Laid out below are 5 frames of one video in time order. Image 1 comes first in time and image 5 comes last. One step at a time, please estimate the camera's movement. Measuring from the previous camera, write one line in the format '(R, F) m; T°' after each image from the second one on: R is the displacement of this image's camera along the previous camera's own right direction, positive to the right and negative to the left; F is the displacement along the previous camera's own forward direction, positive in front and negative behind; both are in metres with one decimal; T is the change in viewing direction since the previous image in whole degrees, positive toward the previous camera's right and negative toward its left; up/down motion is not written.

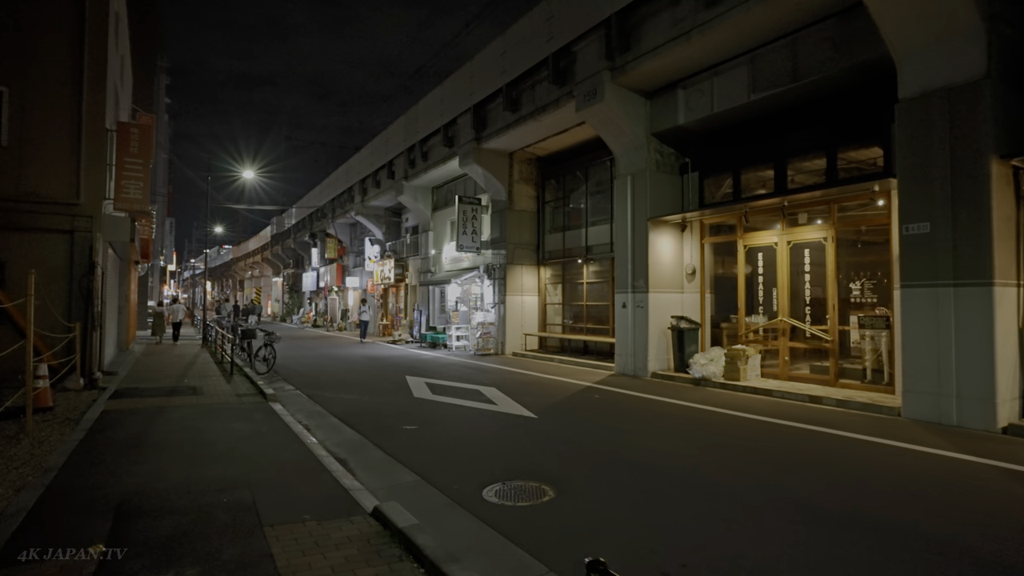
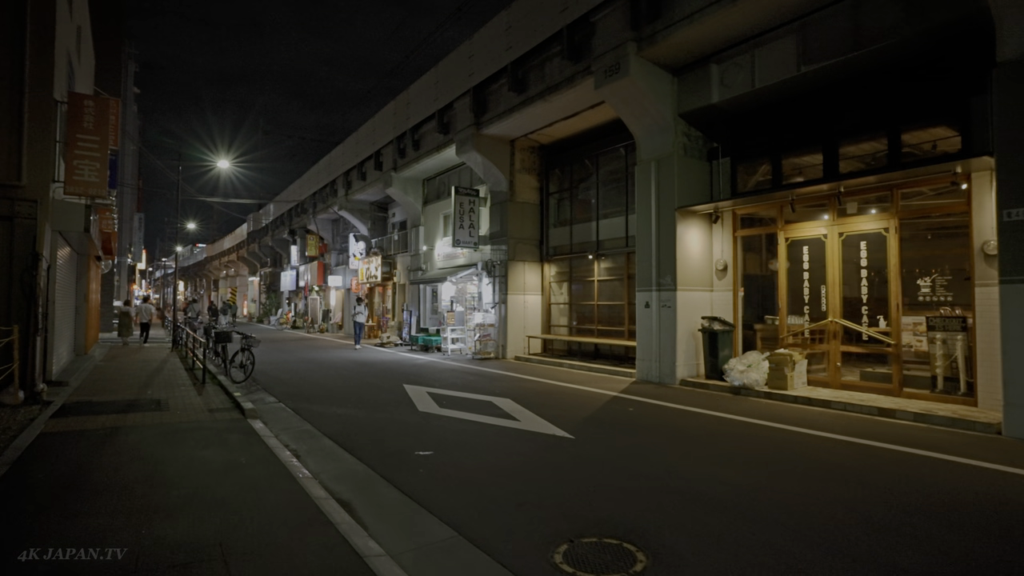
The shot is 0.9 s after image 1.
(-0.7, +1.6) m; +2°
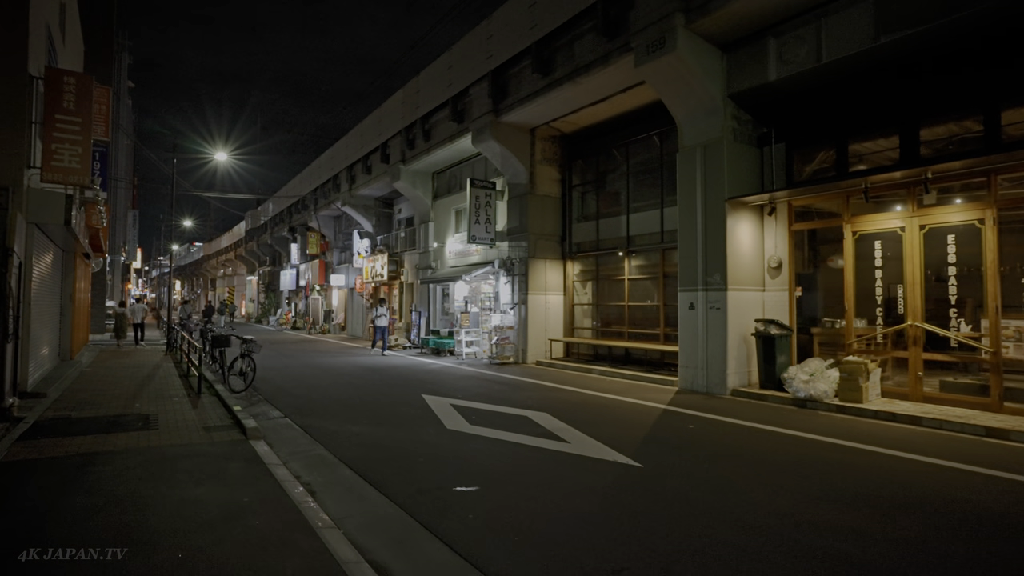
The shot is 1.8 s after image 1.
(-0.6, +1.3) m; 0°
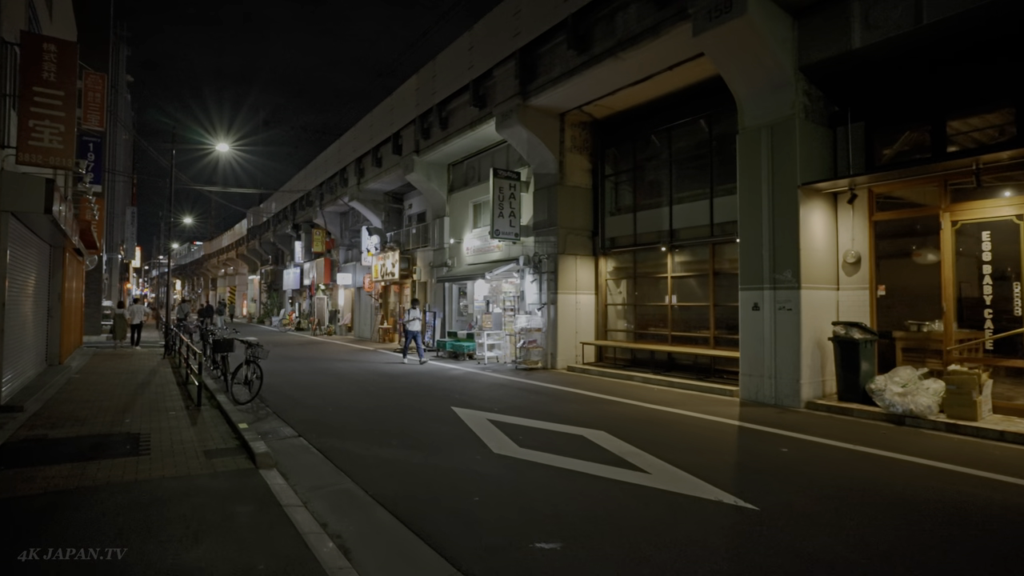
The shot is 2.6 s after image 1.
(-0.7, +1.4) m; 0°
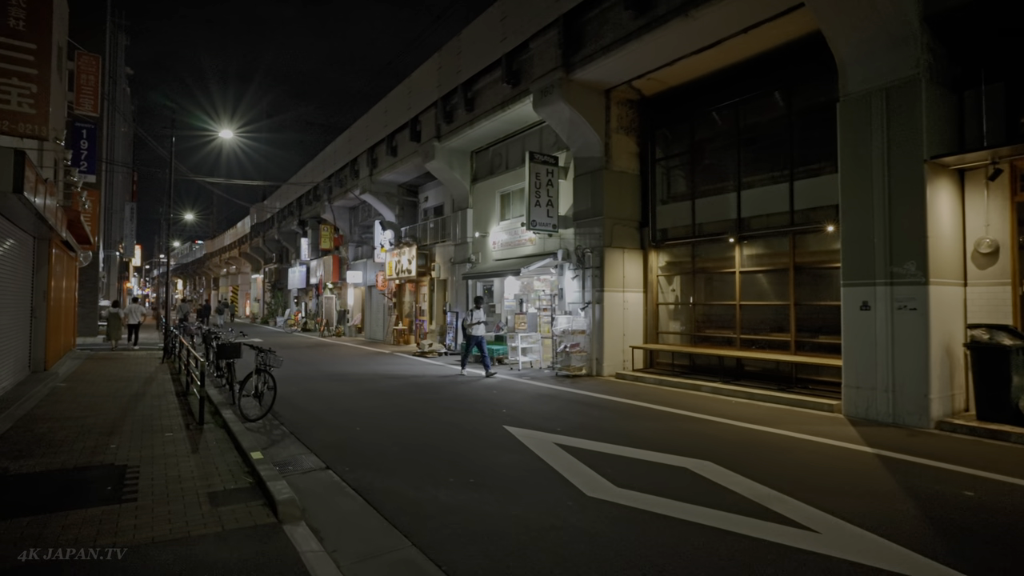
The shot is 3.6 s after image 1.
(-0.9, +1.7) m; 0°
